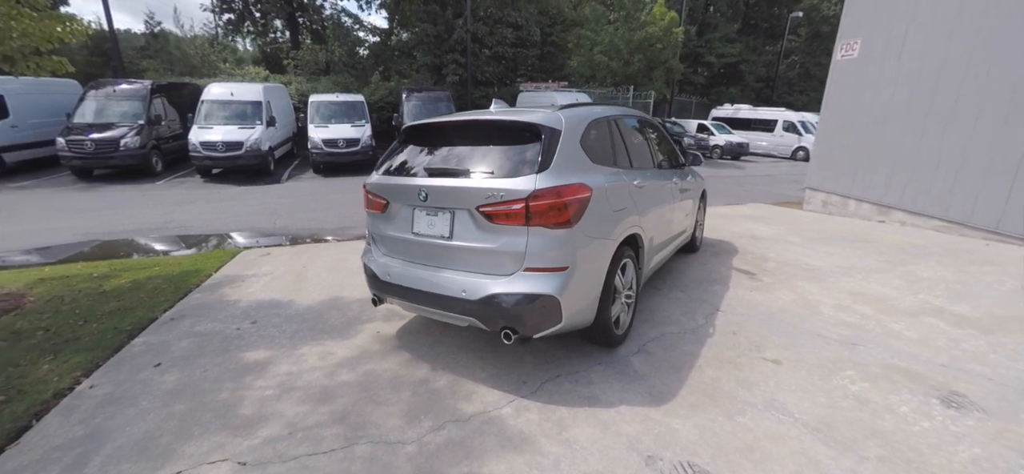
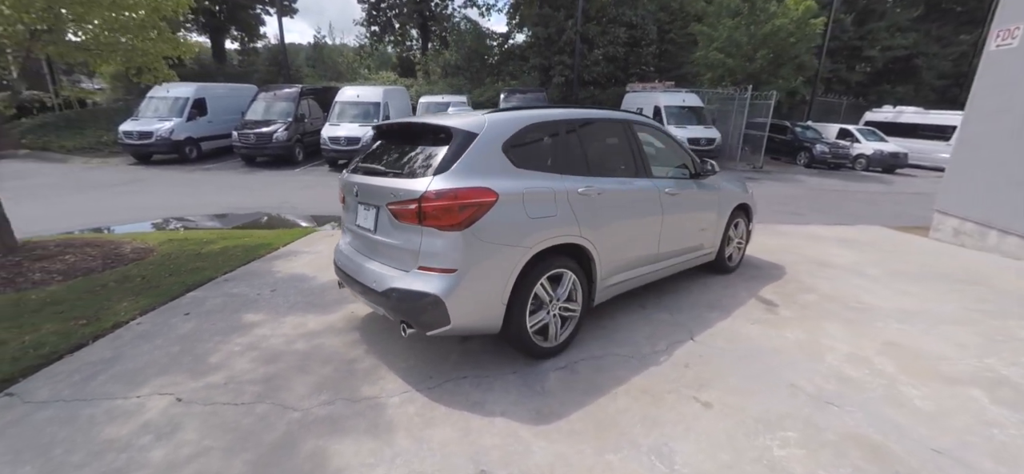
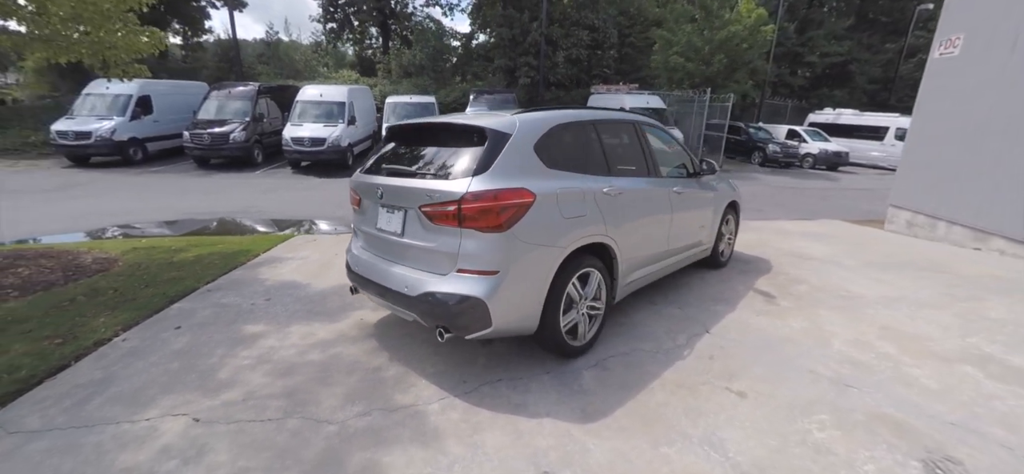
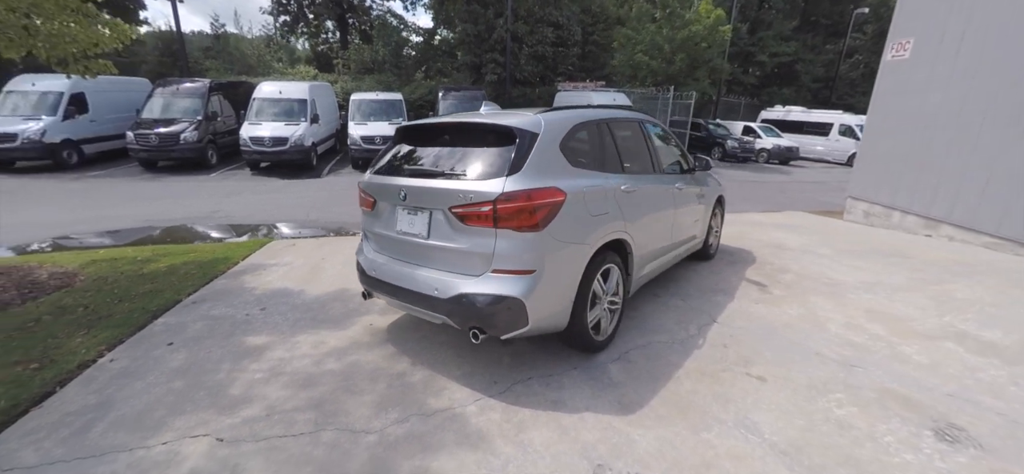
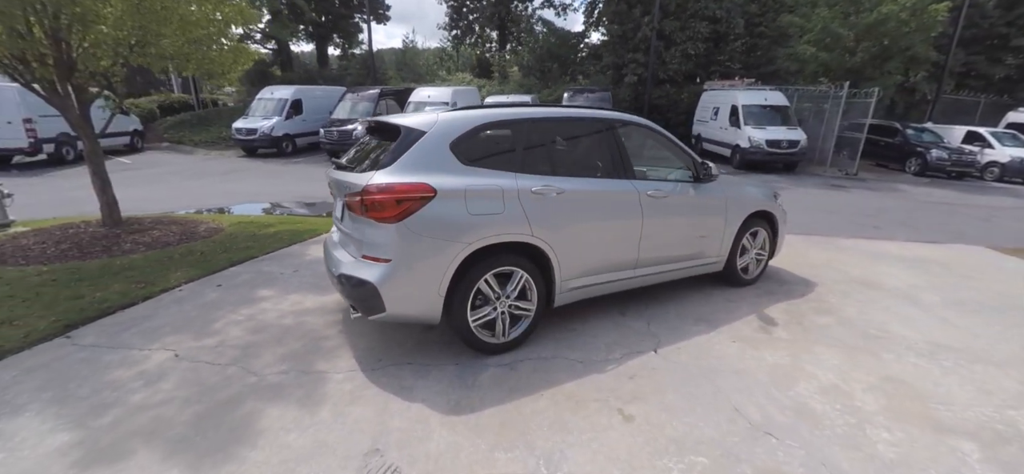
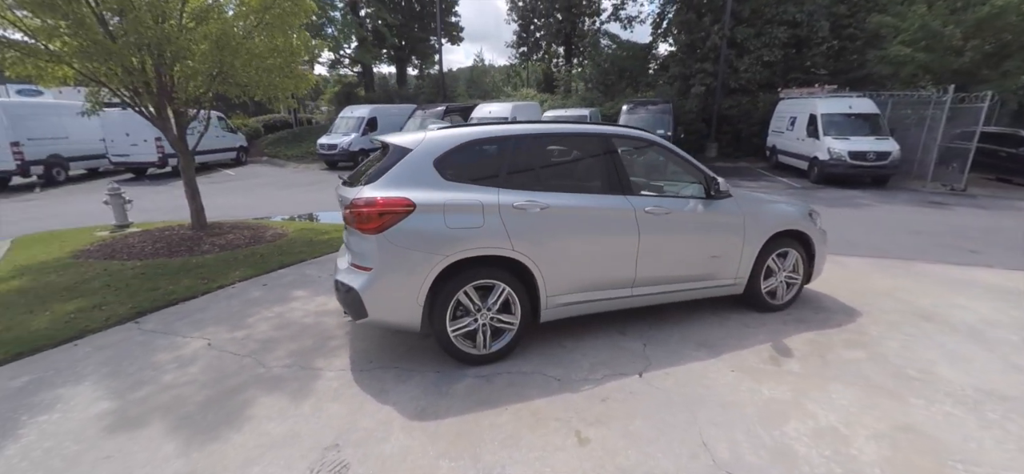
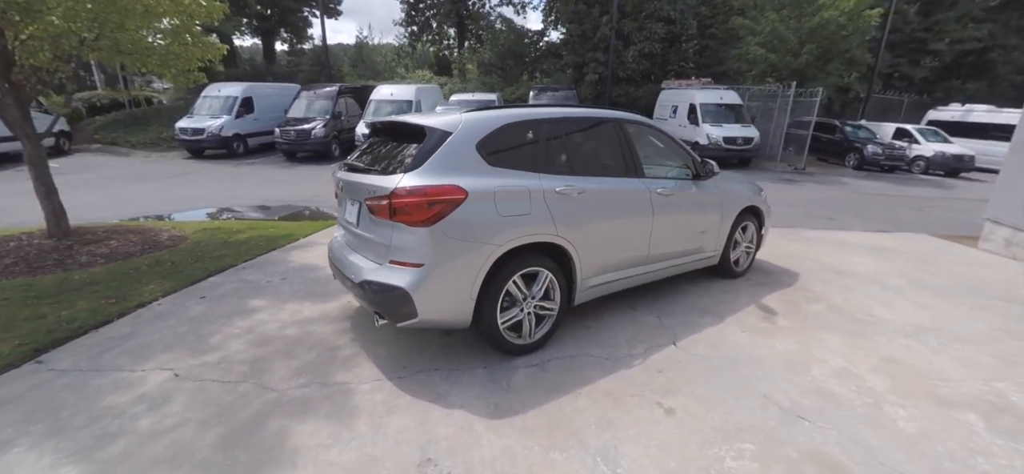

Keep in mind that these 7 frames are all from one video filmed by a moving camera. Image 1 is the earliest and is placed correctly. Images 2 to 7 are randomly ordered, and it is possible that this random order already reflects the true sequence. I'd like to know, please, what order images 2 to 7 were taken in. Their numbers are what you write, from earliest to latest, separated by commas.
4, 3, 2, 7, 5, 6
